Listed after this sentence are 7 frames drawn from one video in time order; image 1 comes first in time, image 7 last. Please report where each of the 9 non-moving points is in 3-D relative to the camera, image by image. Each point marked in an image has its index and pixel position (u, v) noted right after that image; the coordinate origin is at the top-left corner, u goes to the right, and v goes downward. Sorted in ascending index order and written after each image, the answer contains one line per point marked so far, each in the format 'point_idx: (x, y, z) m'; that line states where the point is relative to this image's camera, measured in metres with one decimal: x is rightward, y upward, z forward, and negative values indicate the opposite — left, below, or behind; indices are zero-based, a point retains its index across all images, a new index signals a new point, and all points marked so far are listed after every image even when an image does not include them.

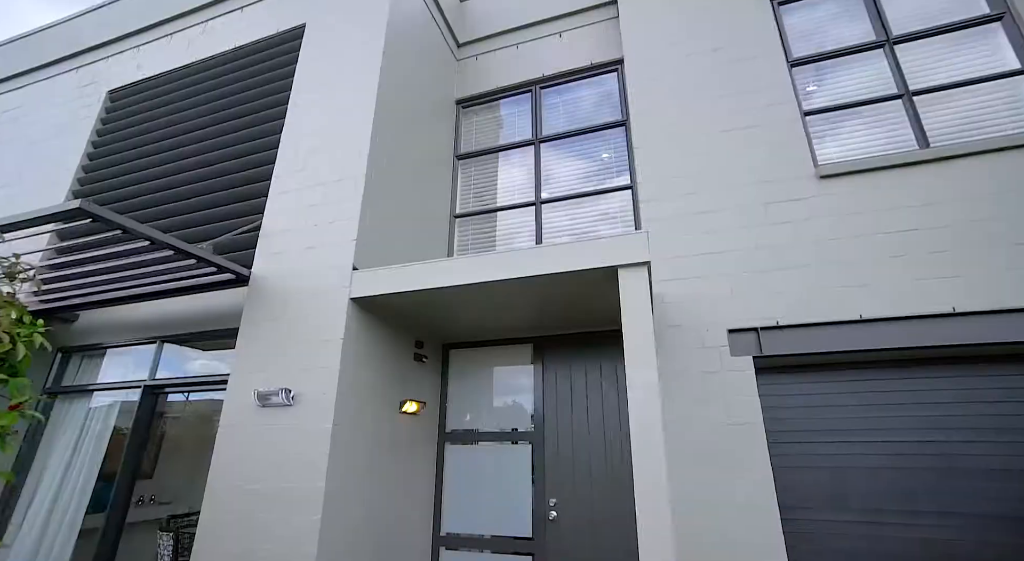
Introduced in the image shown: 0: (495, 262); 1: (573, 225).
0: (-0.1, +0.1, +3.3) m
1: (+0.6, +0.5, +4.9) m
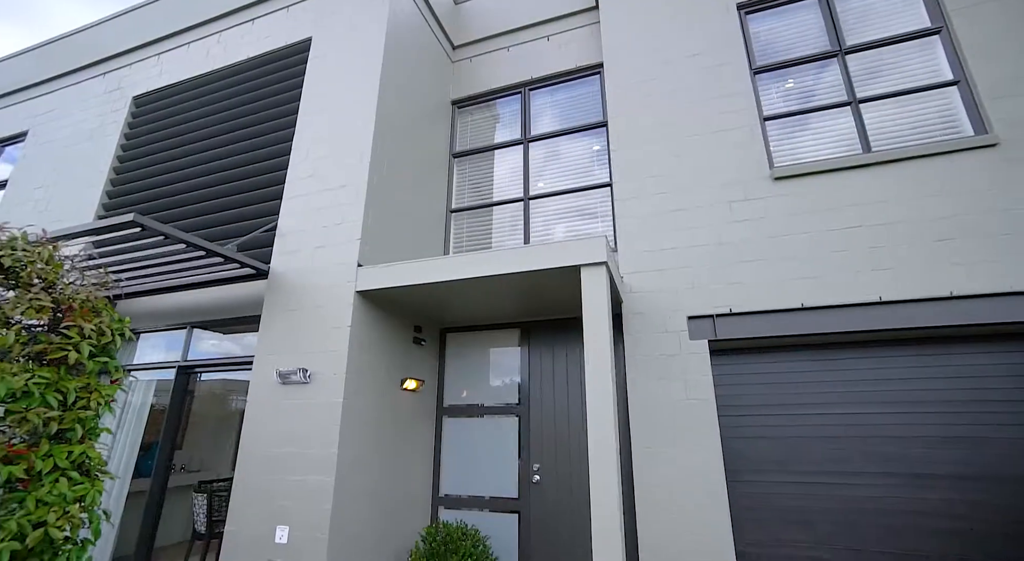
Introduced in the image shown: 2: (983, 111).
0: (-0.2, +0.1, +3.8) m
1: (+0.5, +0.6, +5.4) m
2: (+3.6, +1.3, +3.9) m
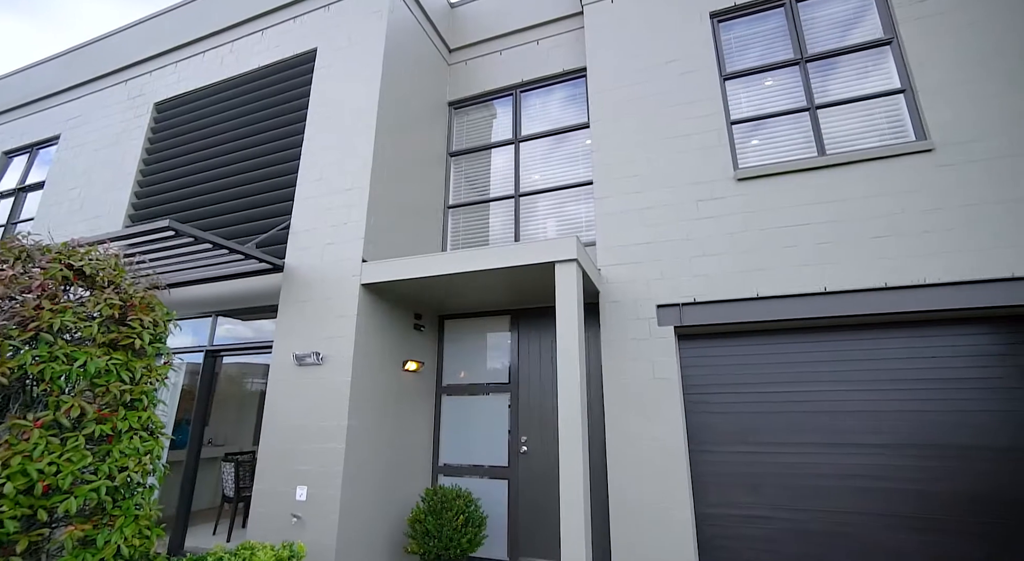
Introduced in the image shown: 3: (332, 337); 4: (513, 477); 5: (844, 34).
0: (-0.3, +0.2, +4.3) m
1: (+0.4, +0.7, +5.8) m
2: (+3.5, +1.4, +4.3) m
3: (-1.6, -0.5, +4.5) m
4: (0.0, -1.9, +5.0) m
5: (+3.2, +2.4, +4.9) m
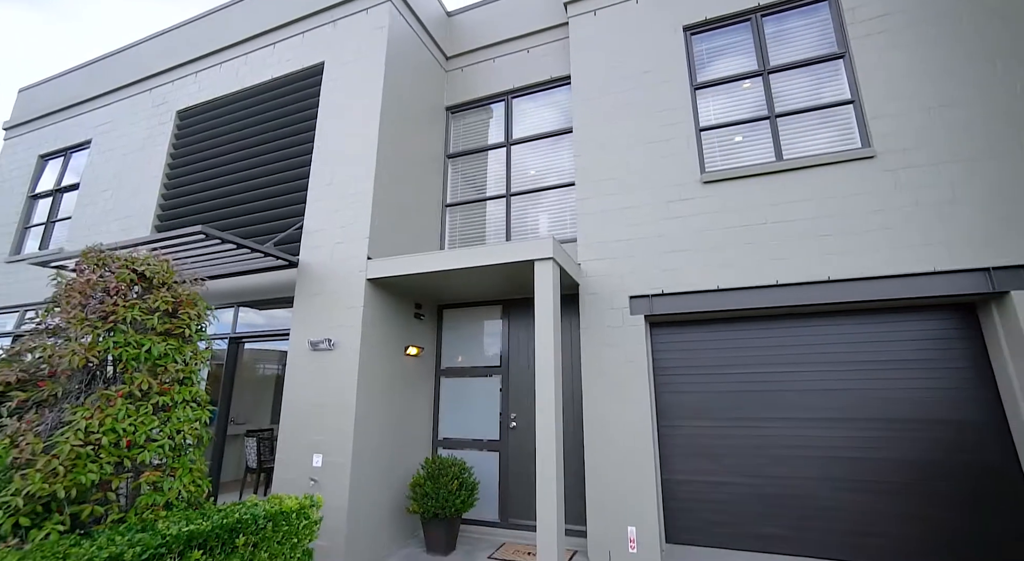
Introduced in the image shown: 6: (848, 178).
0: (-0.5, +0.2, +4.9) m
1: (+0.3, +0.8, +6.4) m
2: (+3.4, +1.4, +4.8) m
3: (-1.7, -0.5, +5.2) m
4: (-0.1, -1.9, +5.7) m
5: (+3.0, +2.4, +5.3) m
6: (+3.1, +1.0, +4.7) m
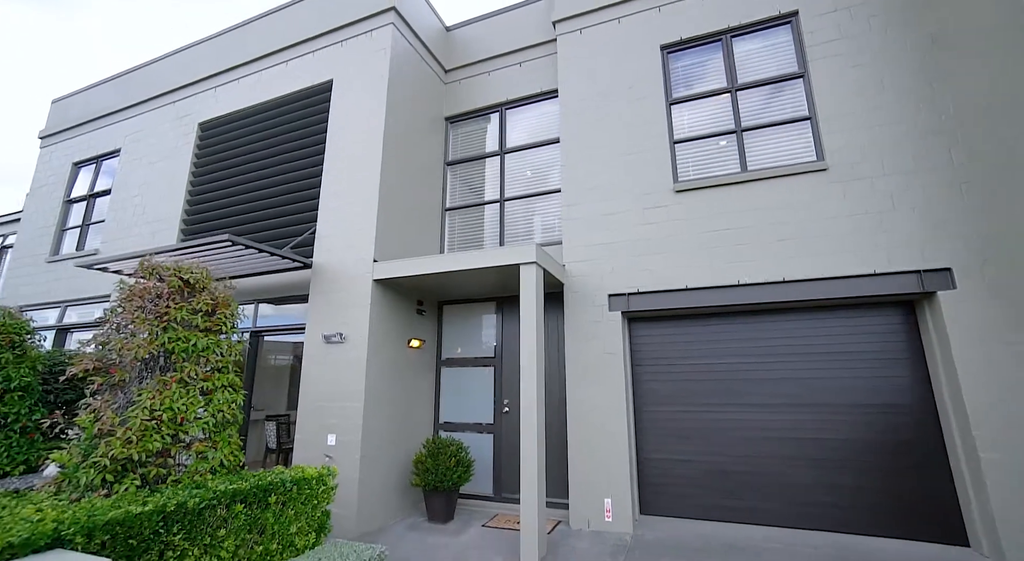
0: (-0.6, +0.2, +5.5) m
1: (+0.2, +0.9, +7.0) m
2: (+3.2, +1.4, +5.3) m
3: (-1.8, -0.5, +5.8) m
4: (-0.2, -1.9, +6.3) m
5: (+2.9, +2.5, +5.8) m
6: (+3.0, +1.0, +5.3) m
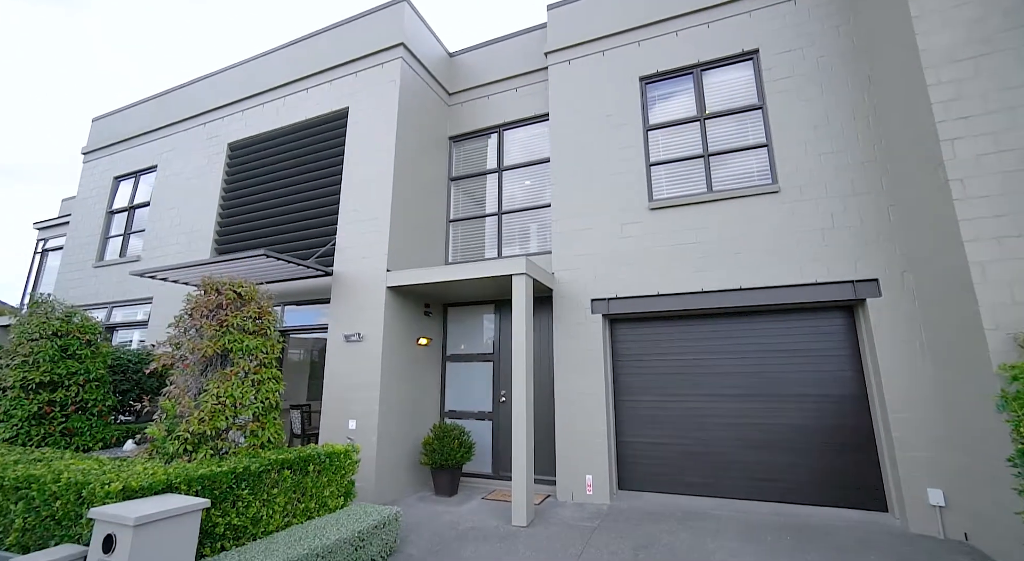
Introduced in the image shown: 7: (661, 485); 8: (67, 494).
0: (-0.6, +0.1, +6.3) m
1: (+0.1, +0.8, +7.8) m
2: (+3.2, +1.4, +6.1) m
3: (-1.9, -0.6, +6.7) m
4: (-0.2, -1.9, +7.2) m
5: (+2.9, +2.4, +6.6) m
6: (+2.9, +0.9, +6.1) m
7: (+1.8, -2.5, +6.3) m
8: (-2.8, -1.3, +3.2) m
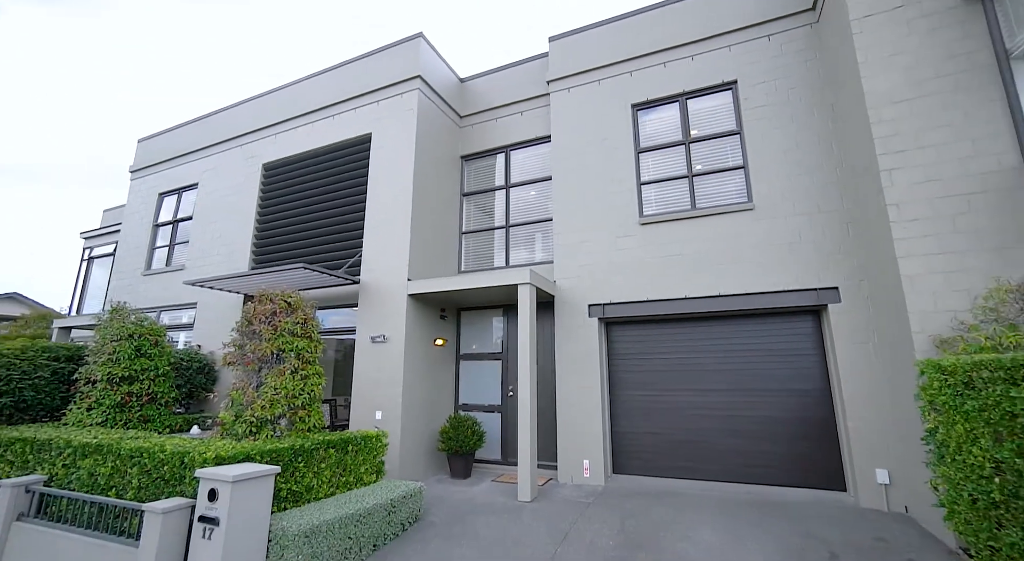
0: (-0.6, 0.0, +7.2) m
1: (+0.3, +0.7, +8.6) m
2: (+3.2, +1.3, +6.9) m
3: (-1.8, -0.7, +7.6) m
4: (-0.1, -2.1, +8.0) m
5: (+2.9, +2.3, +7.4) m
6: (+3.0, +0.8, +6.8) m
7: (+1.9, -2.6, +7.1) m
8: (-2.8, -1.5, +4.1) m
